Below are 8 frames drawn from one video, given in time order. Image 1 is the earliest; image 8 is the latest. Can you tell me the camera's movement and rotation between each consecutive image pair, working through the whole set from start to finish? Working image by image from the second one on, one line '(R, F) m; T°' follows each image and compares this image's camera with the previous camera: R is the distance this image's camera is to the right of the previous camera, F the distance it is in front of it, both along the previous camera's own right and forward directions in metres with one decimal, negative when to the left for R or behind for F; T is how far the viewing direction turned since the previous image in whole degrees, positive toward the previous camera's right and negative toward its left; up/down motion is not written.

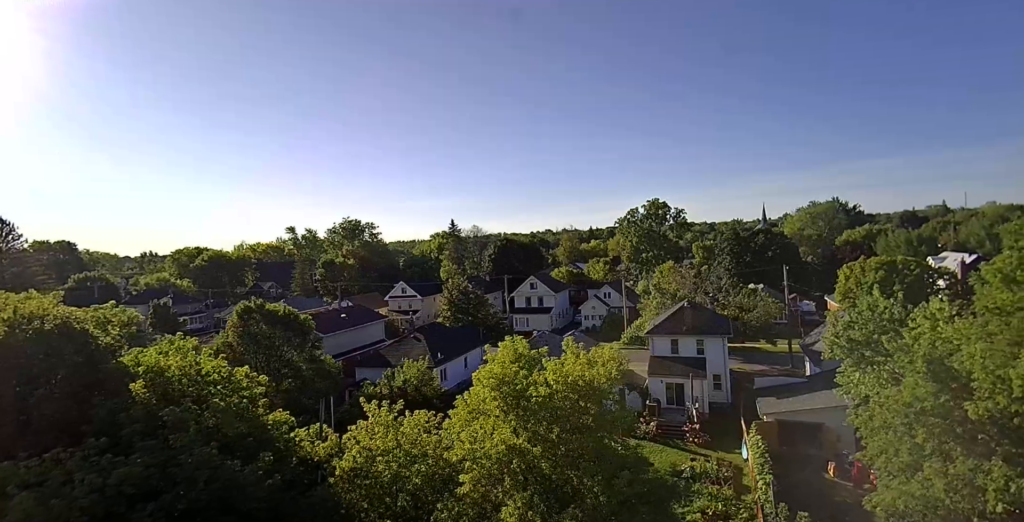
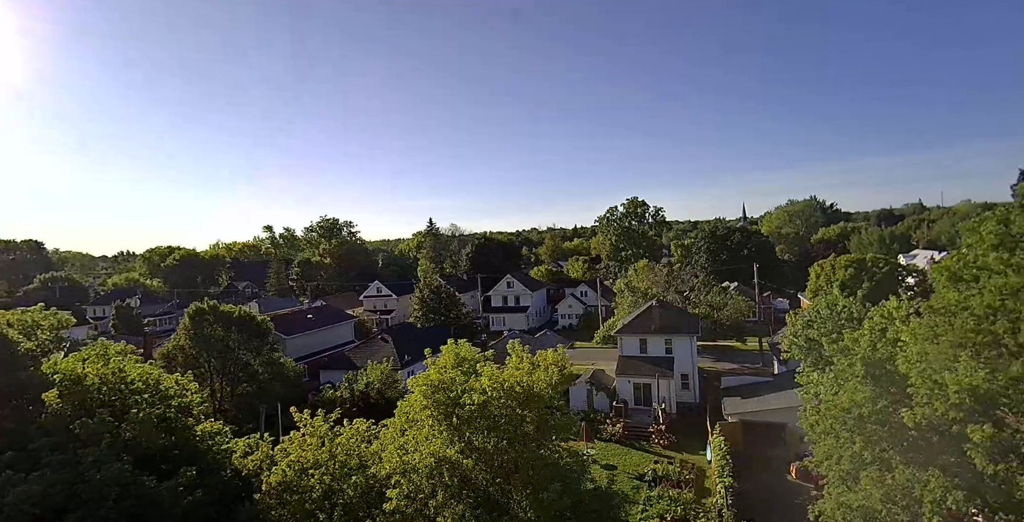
(+0.9, +0.5) m; +2°
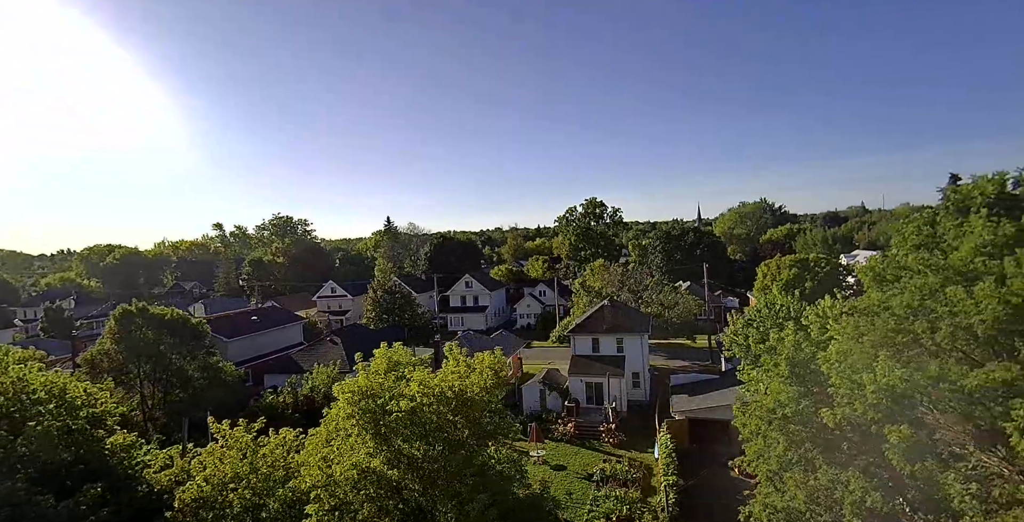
(+0.5, +0.3) m; +4°
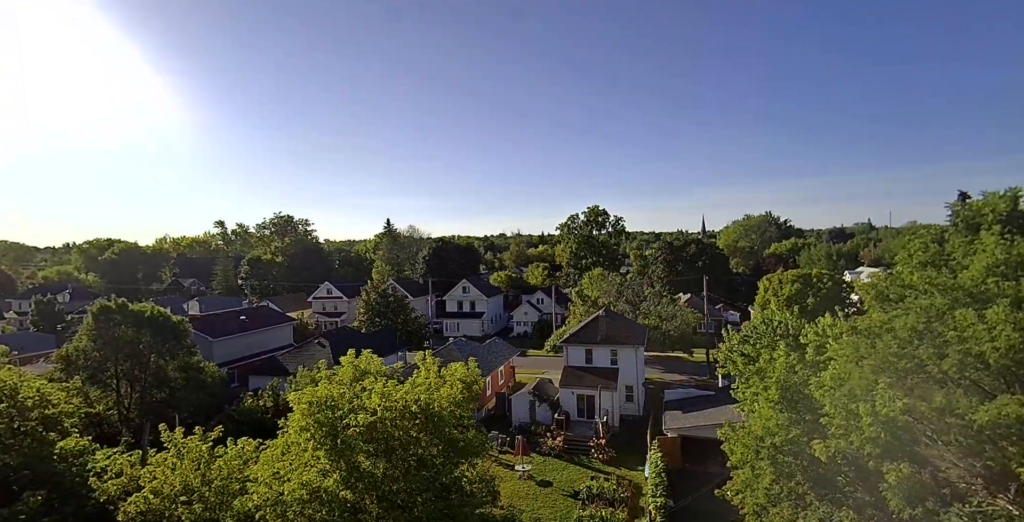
(+0.5, +0.6) m; 0°
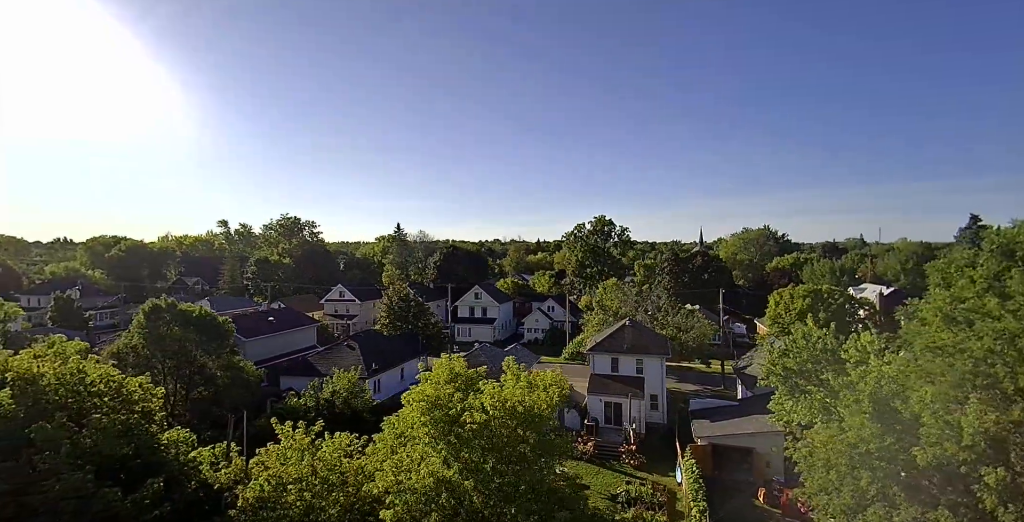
(-1.8, -0.8) m; +1°
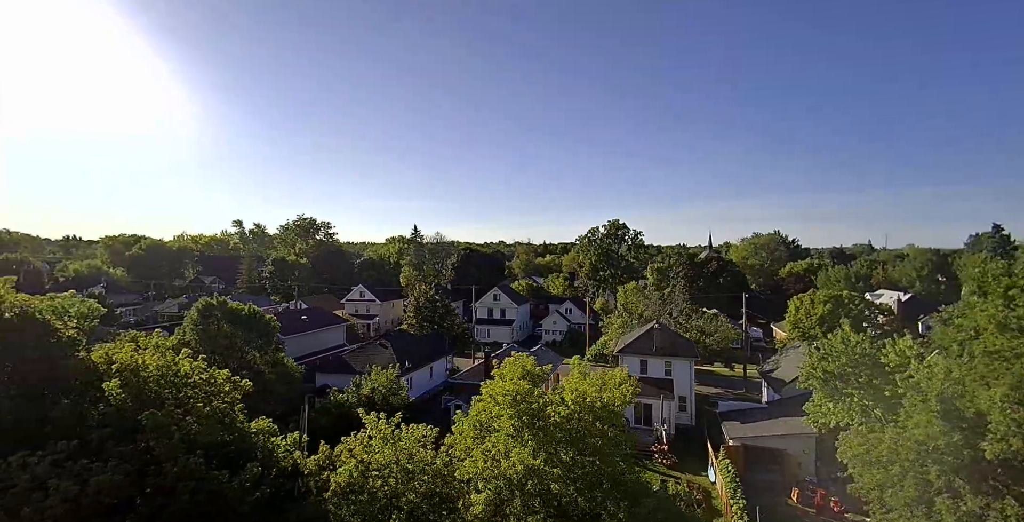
(-1.4, -0.7) m; -1°
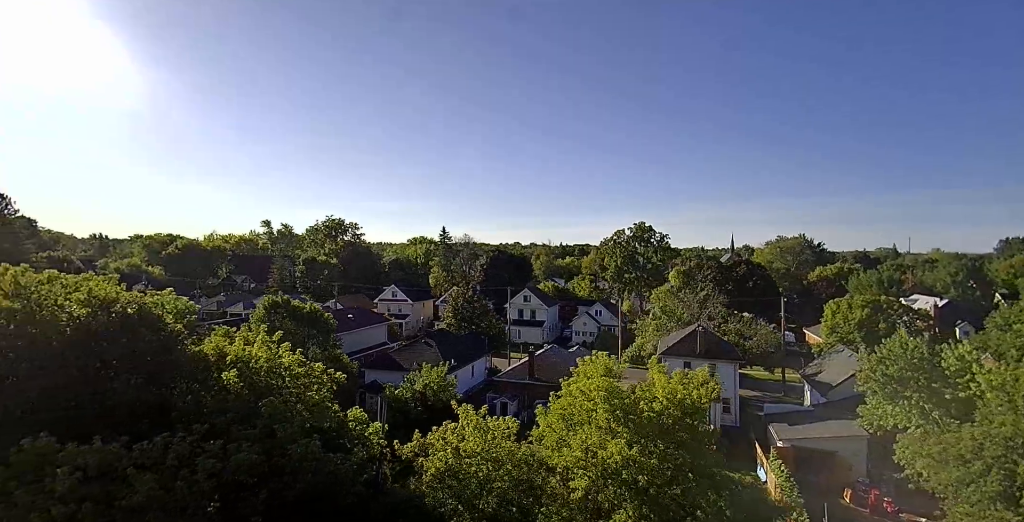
(-1.5, -0.7) m; -2°
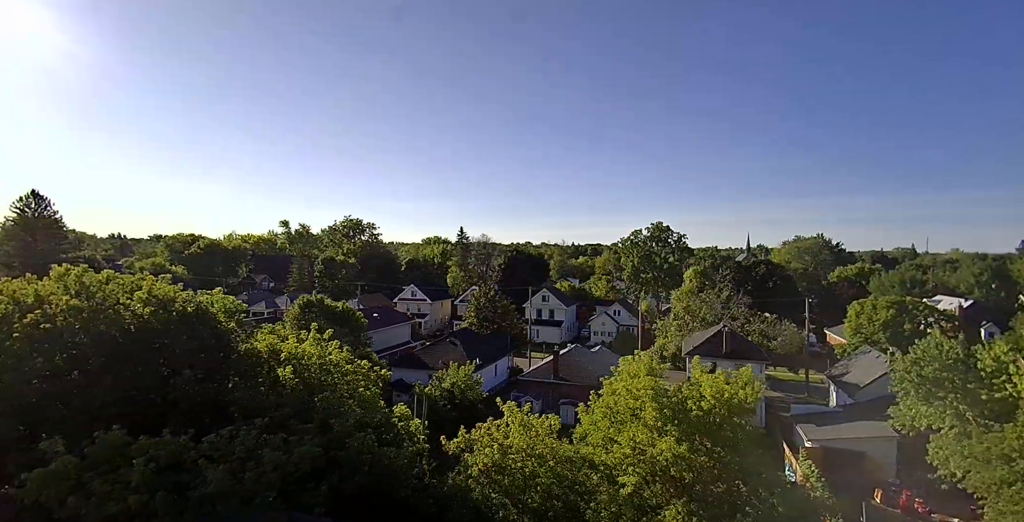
(-0.7, -0.3) m; -1°
